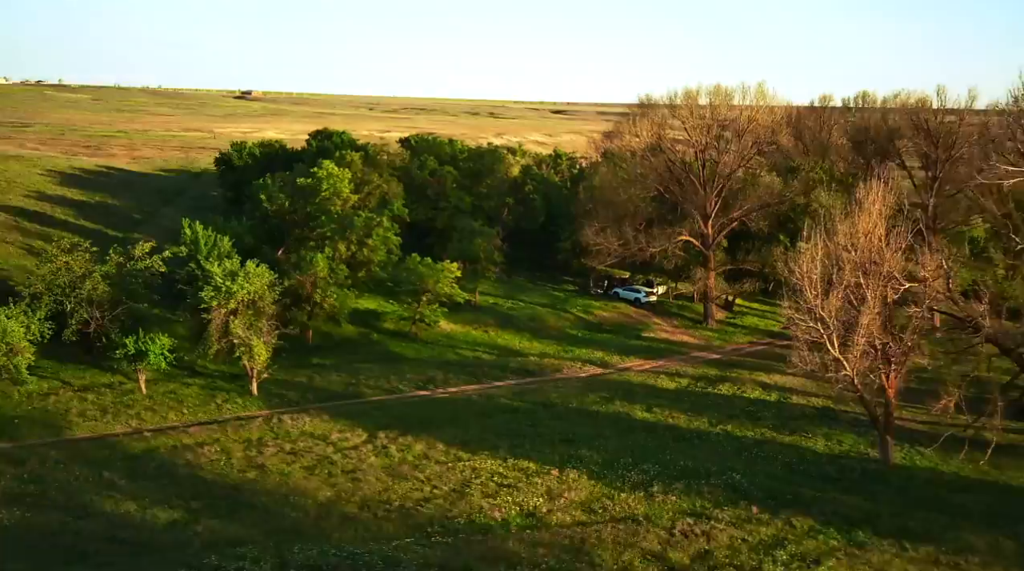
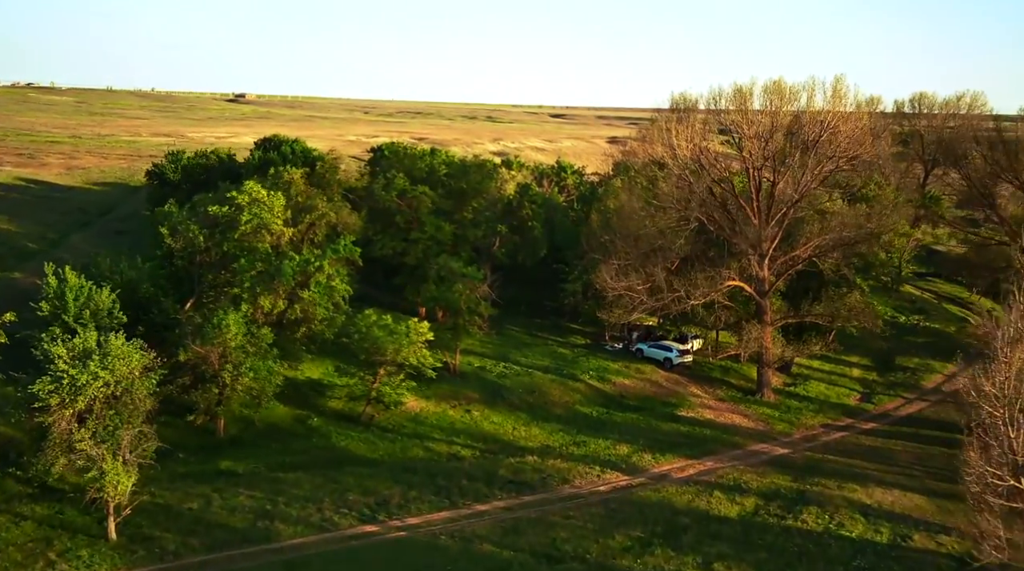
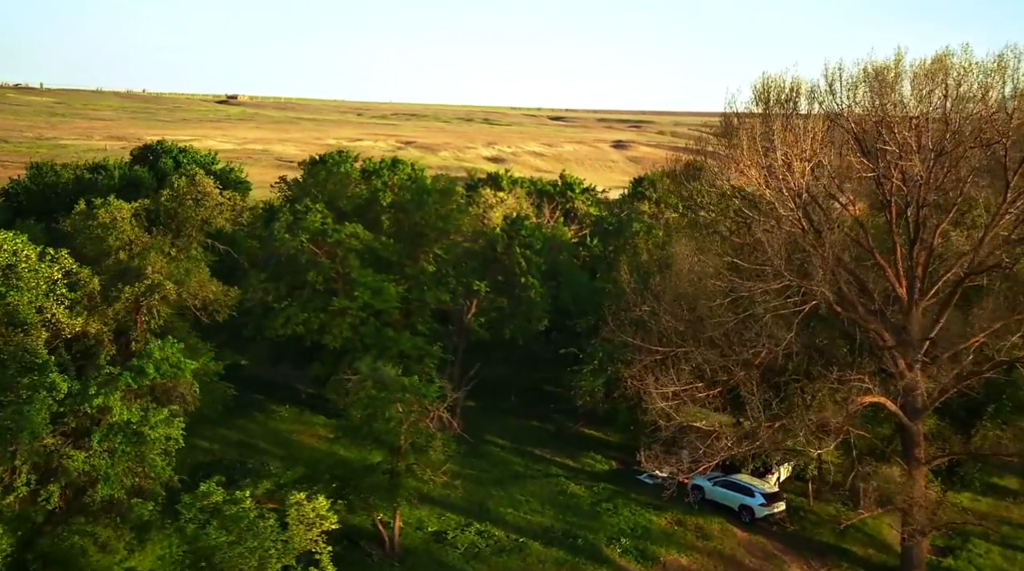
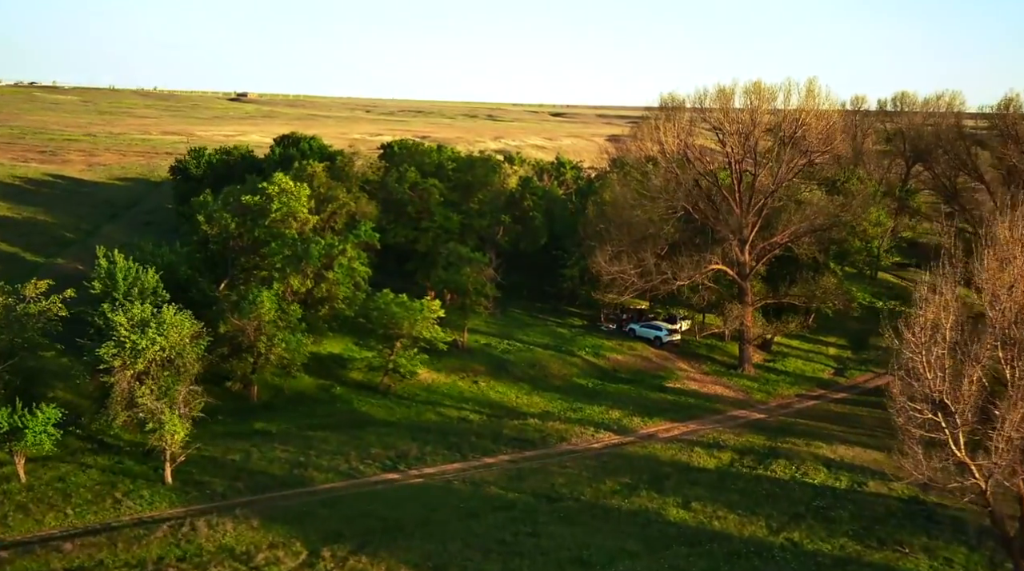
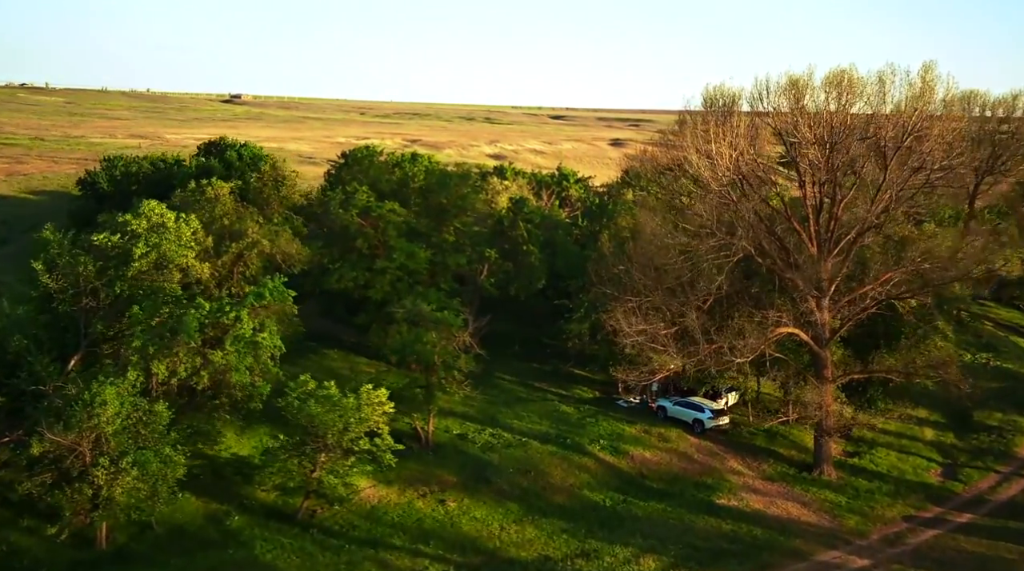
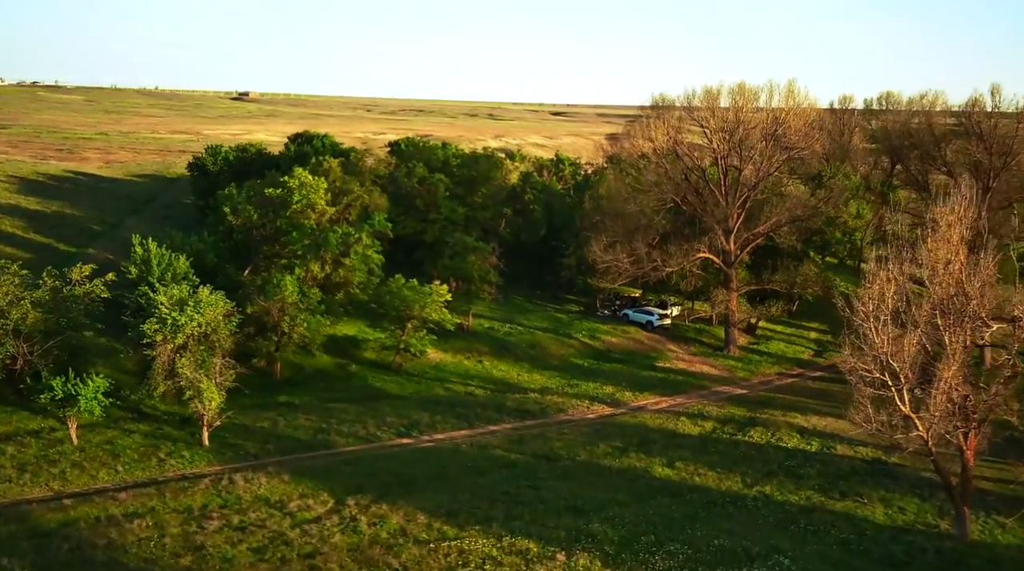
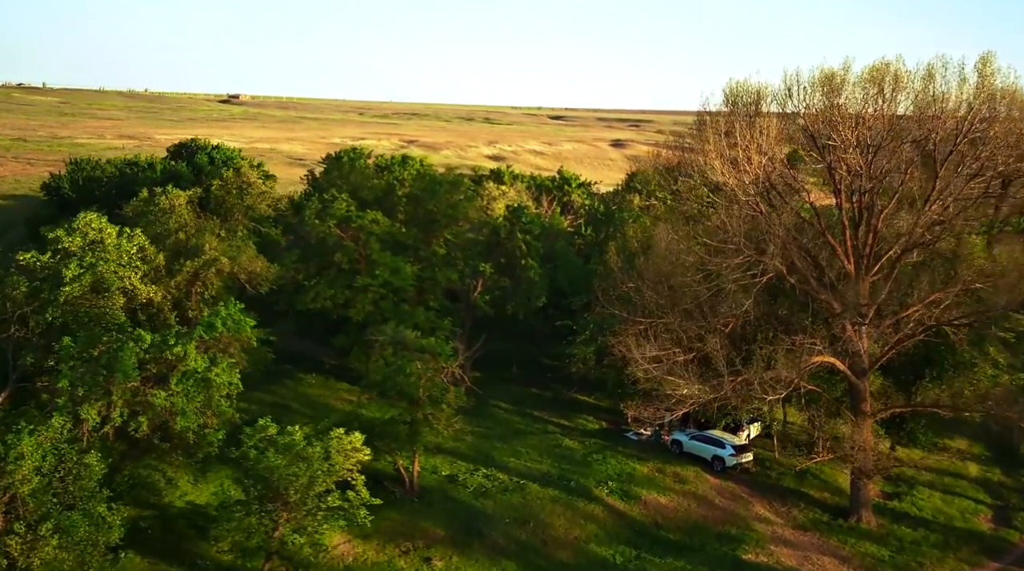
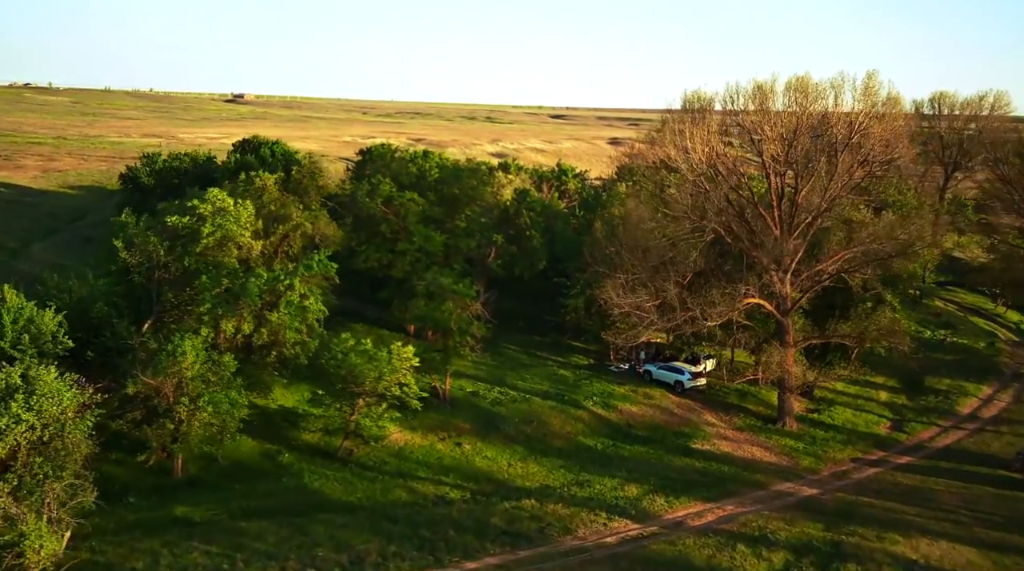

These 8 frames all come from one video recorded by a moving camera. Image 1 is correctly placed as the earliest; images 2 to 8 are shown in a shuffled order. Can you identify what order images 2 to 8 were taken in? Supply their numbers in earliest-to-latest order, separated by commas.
6, 4, 2, 8, 5, 7, 3
